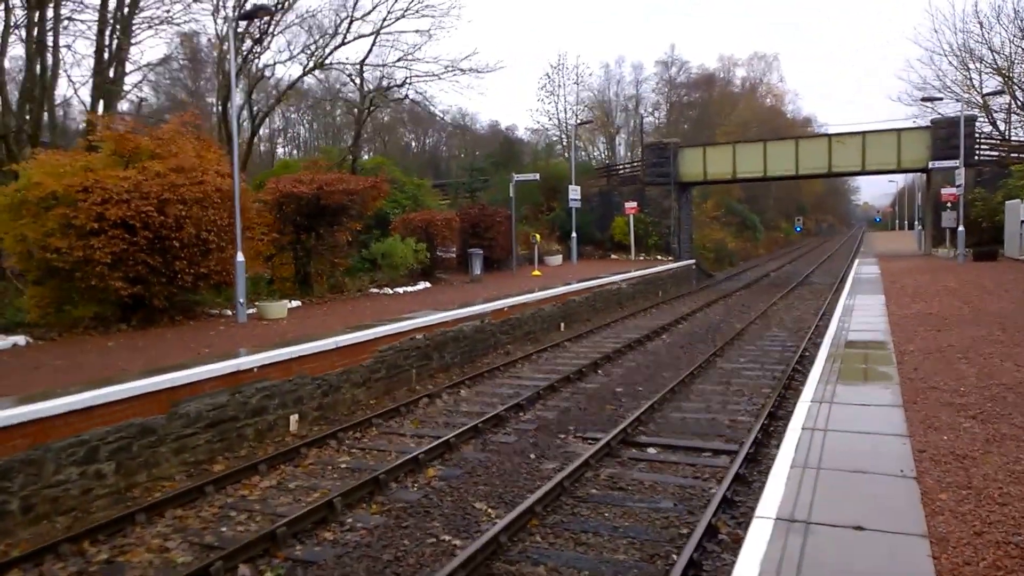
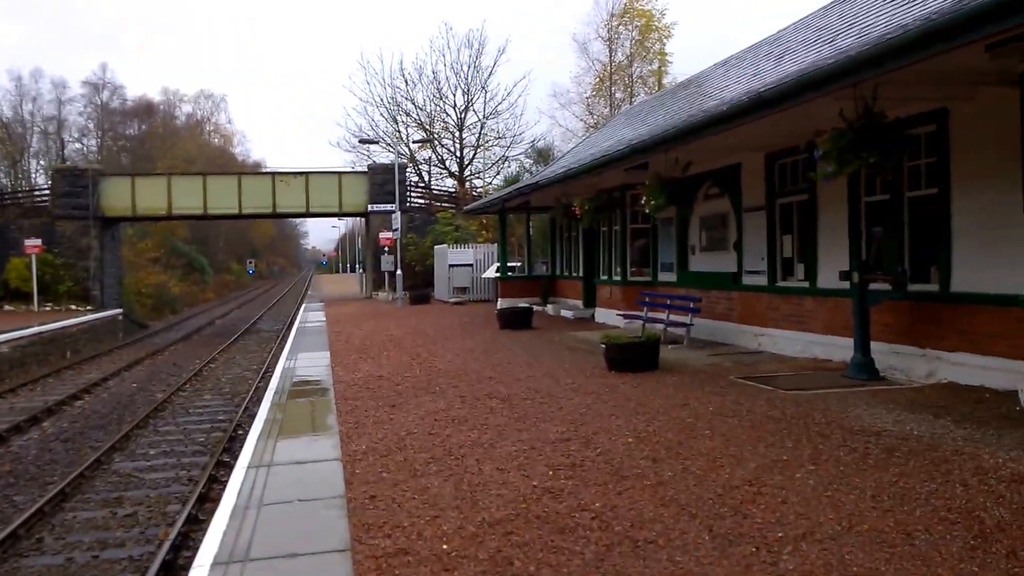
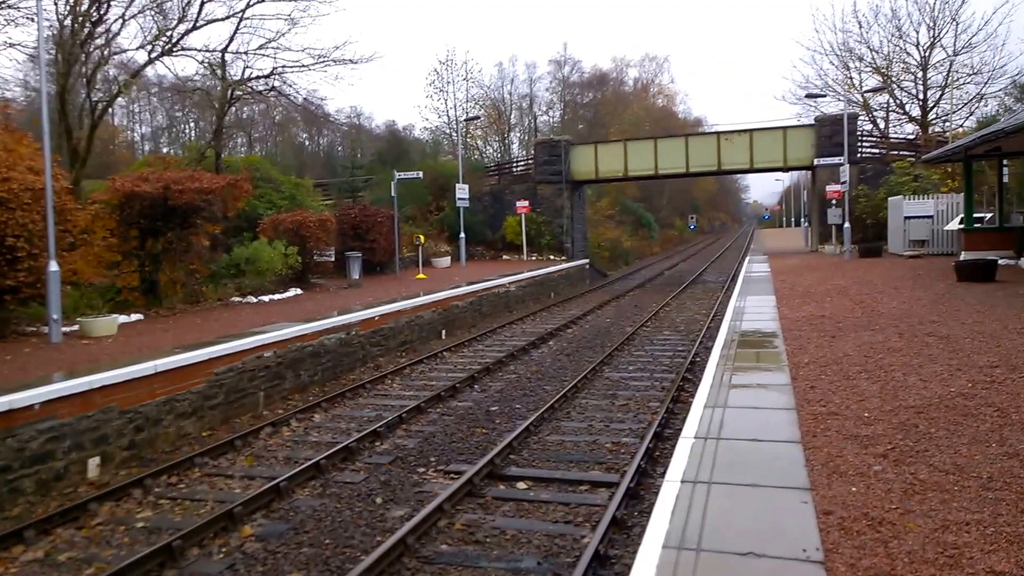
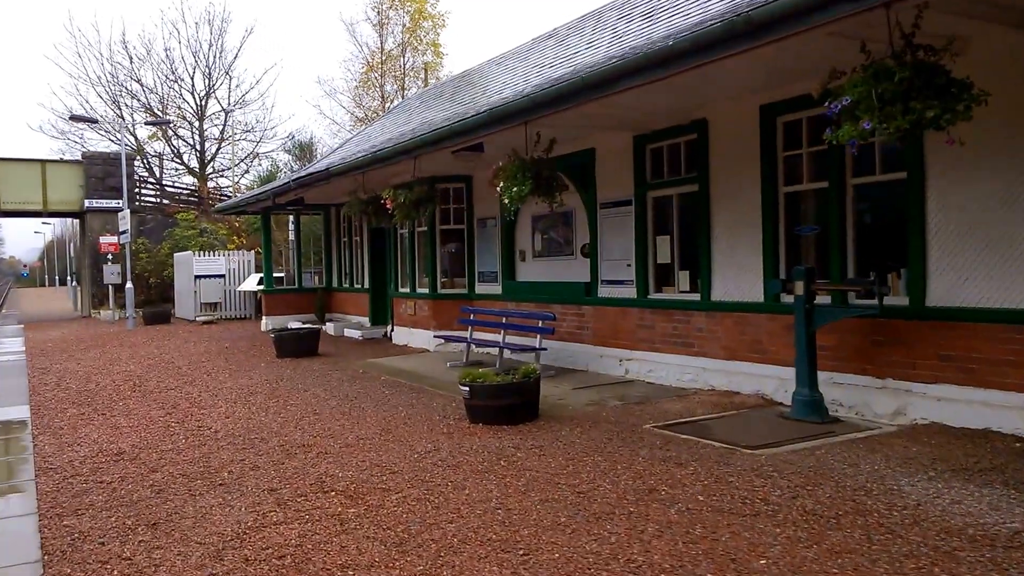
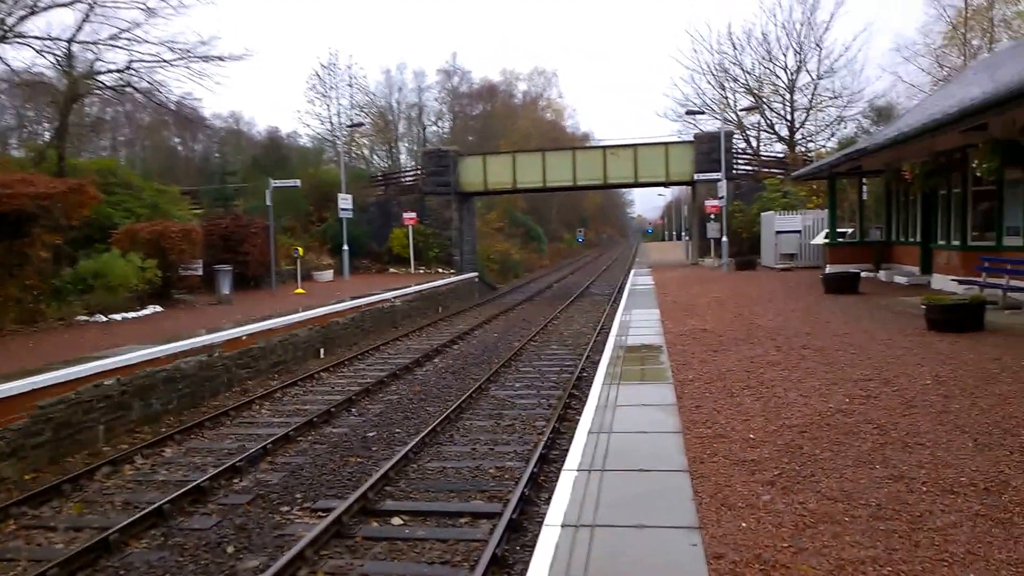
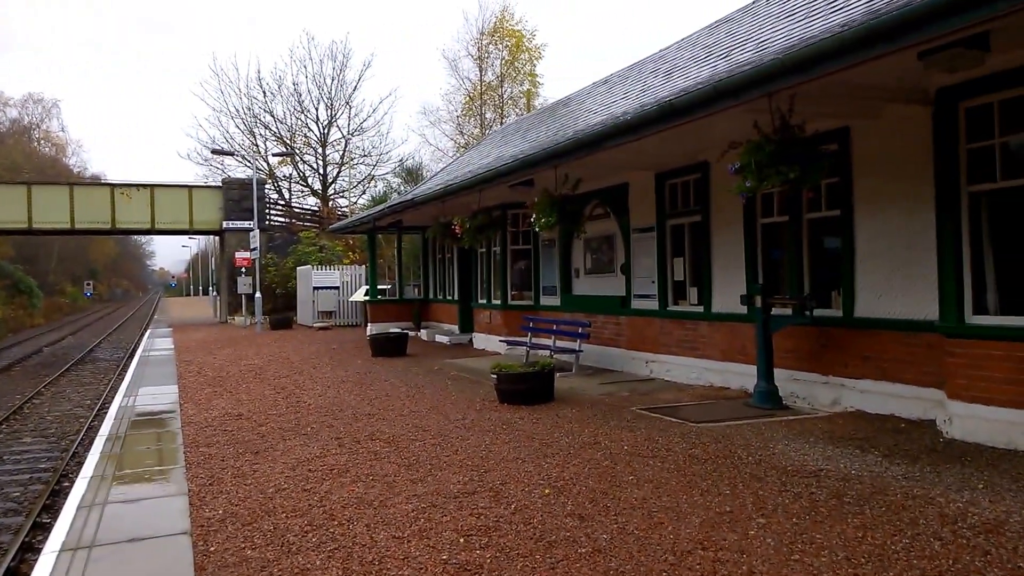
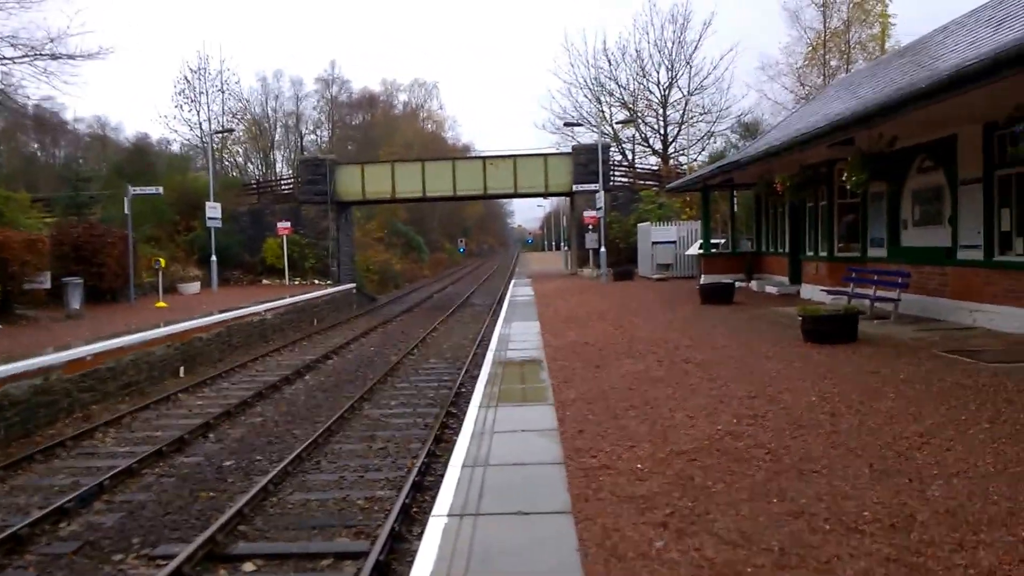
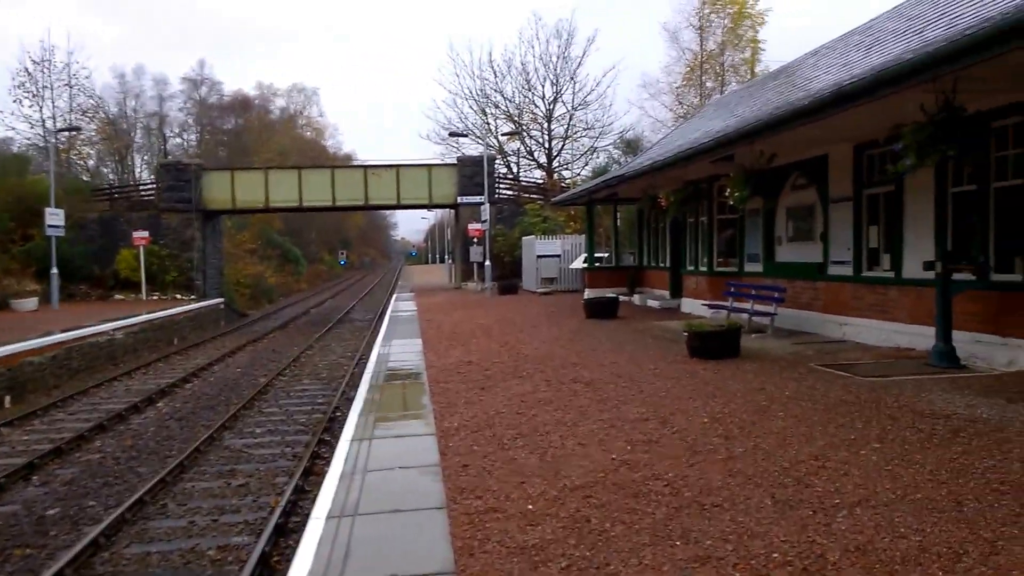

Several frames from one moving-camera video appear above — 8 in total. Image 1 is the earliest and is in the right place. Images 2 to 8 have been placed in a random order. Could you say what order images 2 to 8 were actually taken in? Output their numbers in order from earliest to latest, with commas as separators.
3, 5, 7, 8, 2, 6, 4
